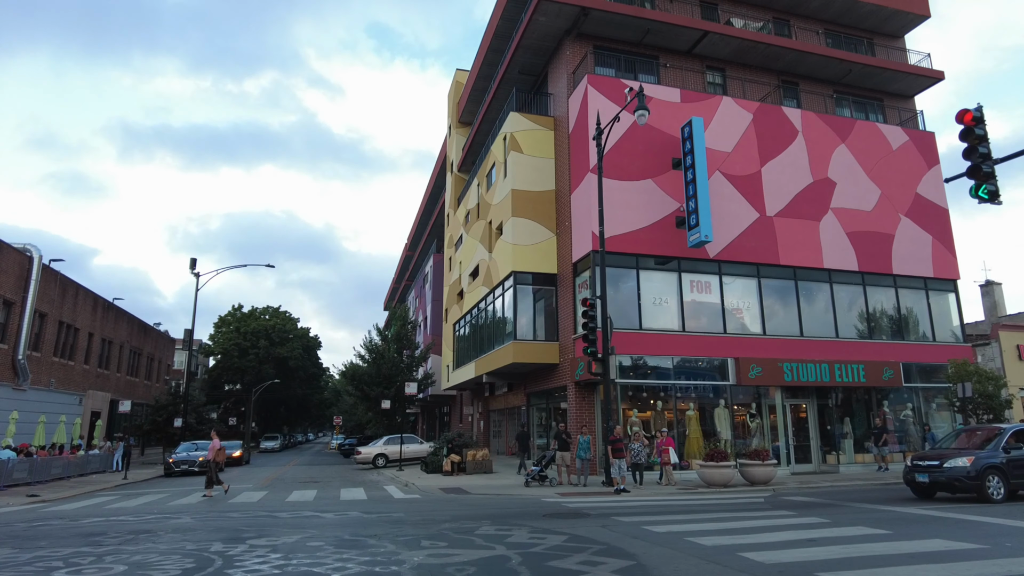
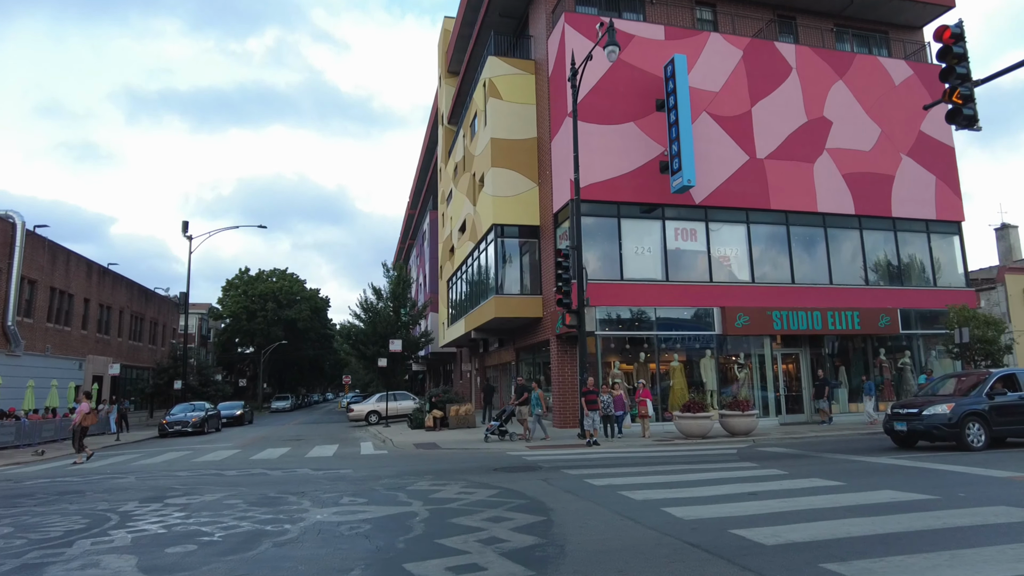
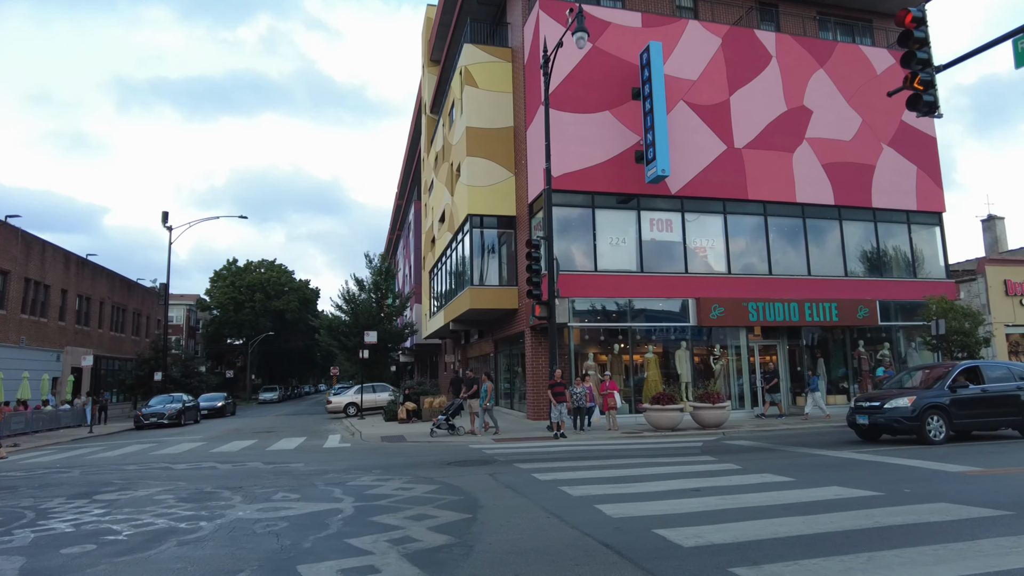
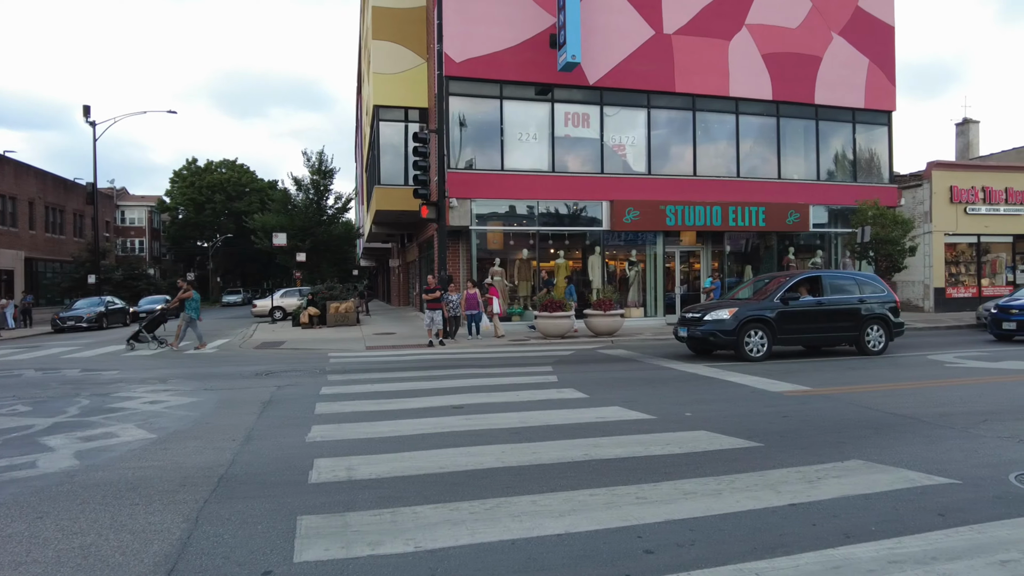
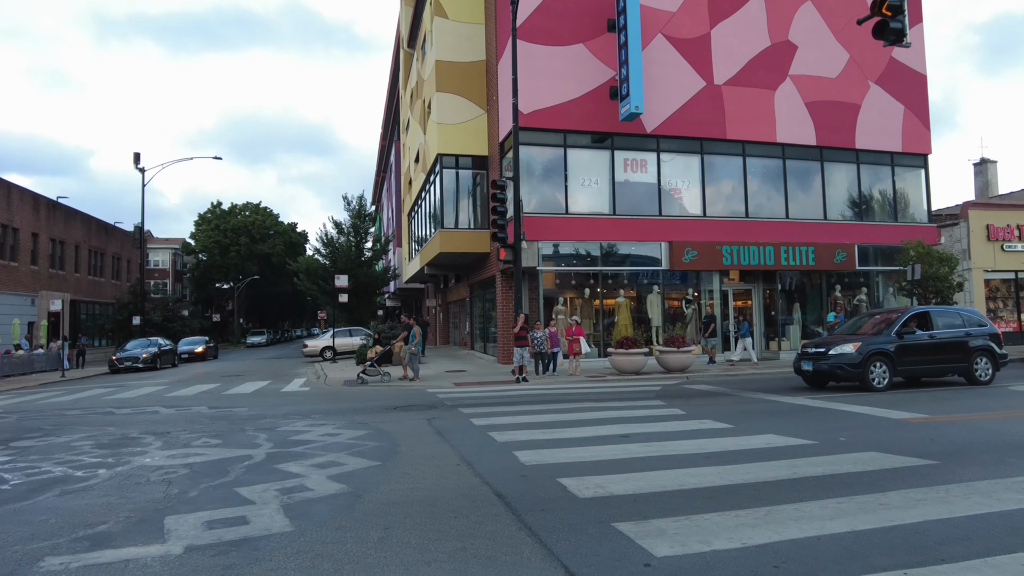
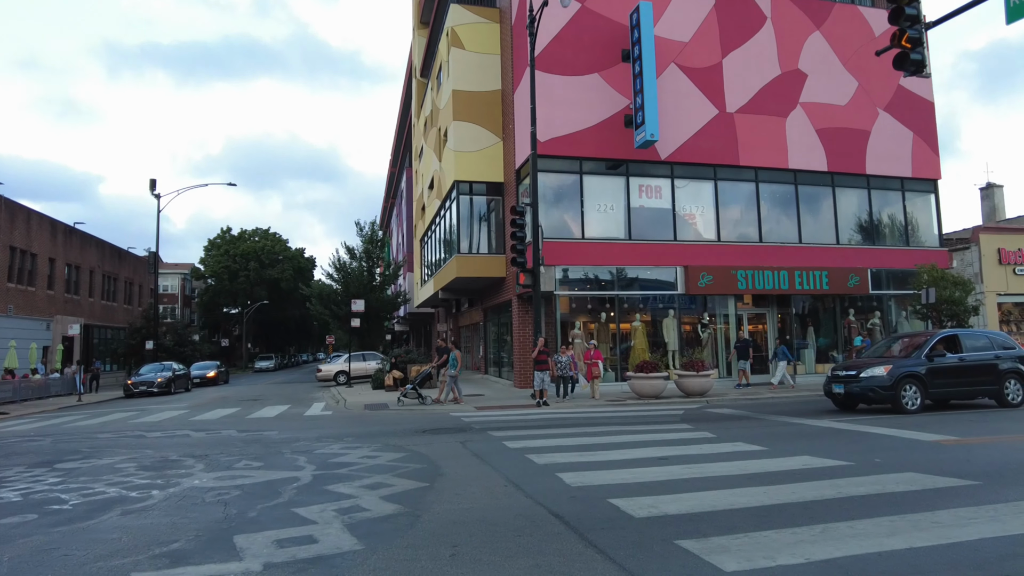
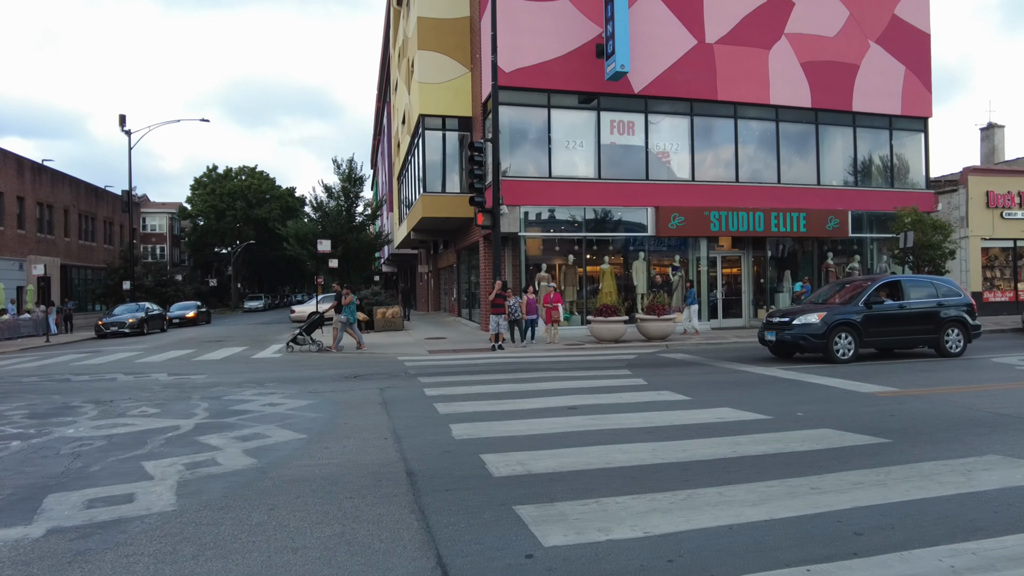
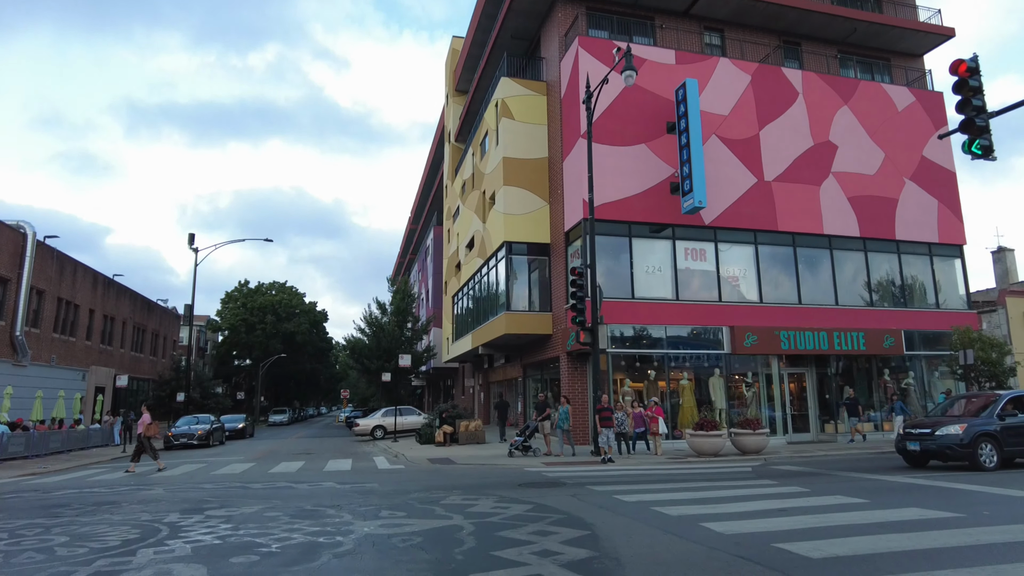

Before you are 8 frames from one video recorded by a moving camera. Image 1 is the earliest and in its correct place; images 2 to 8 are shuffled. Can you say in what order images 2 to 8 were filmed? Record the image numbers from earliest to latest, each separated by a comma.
8, 2, 3, 6, 5, 7, 4
